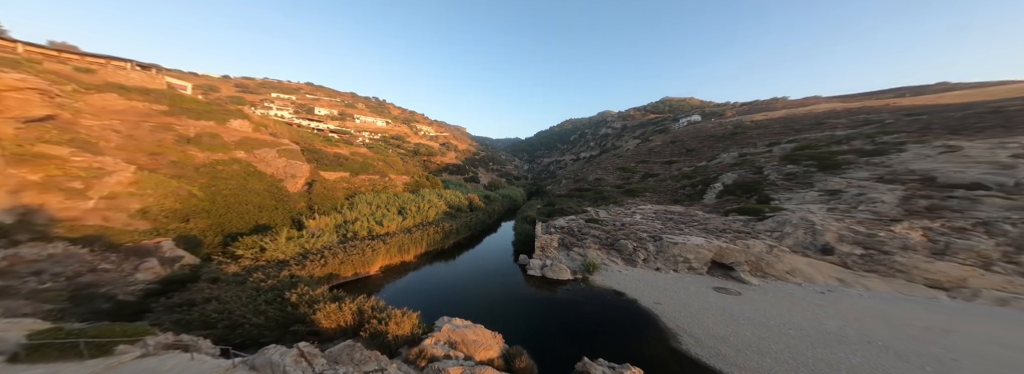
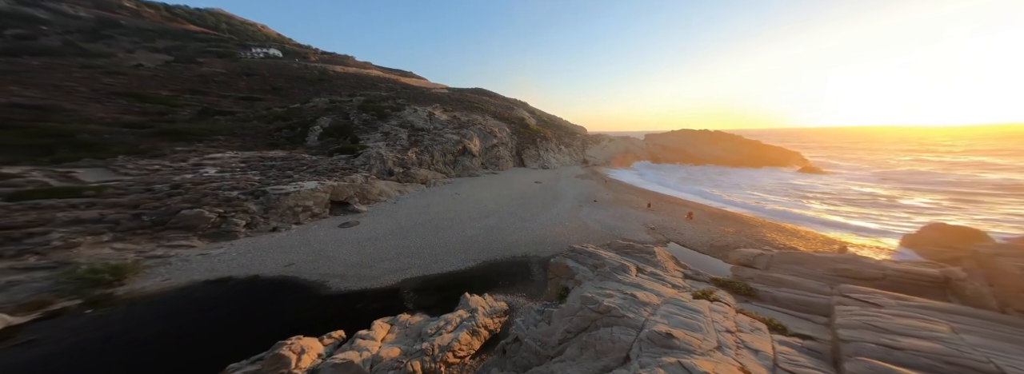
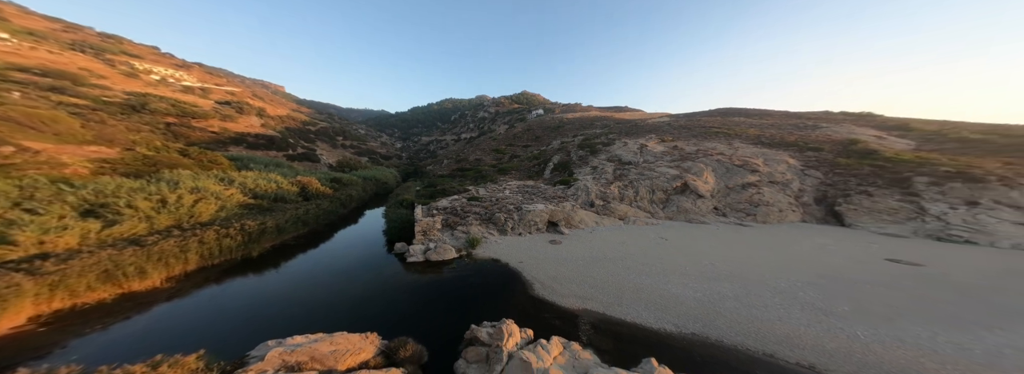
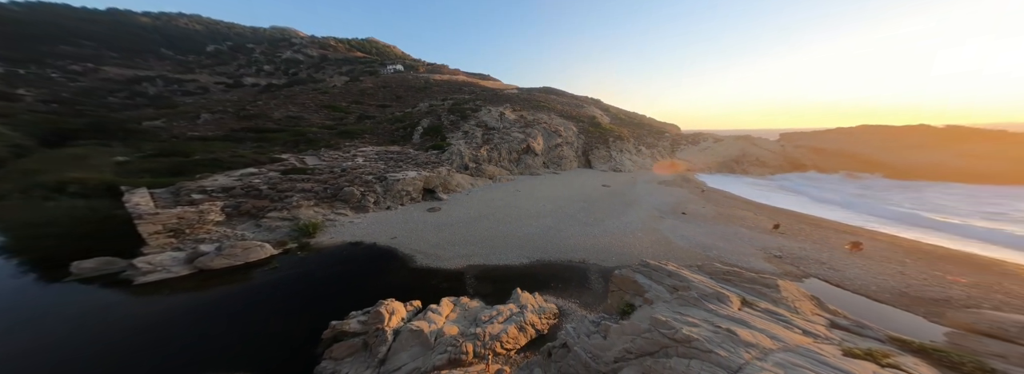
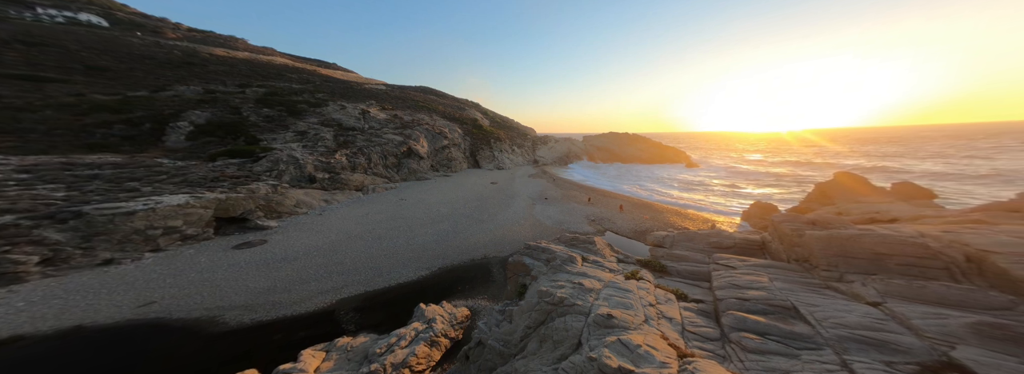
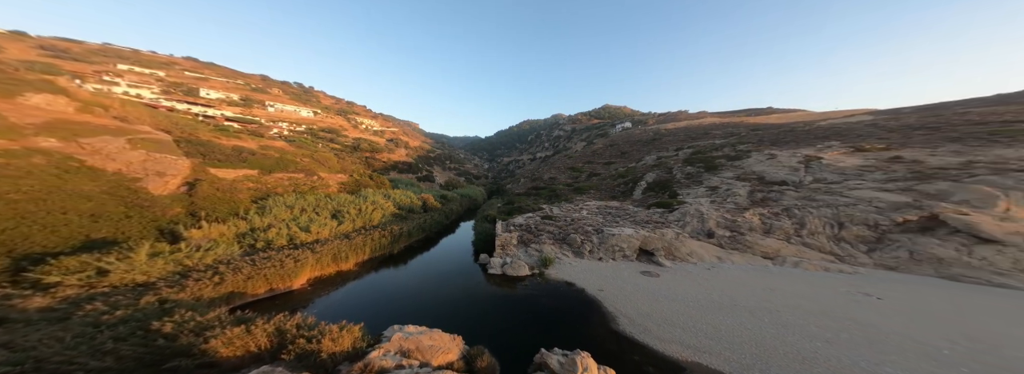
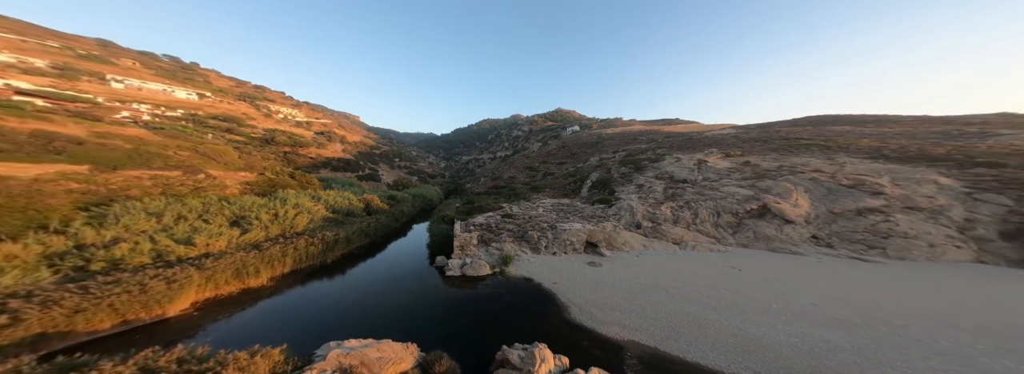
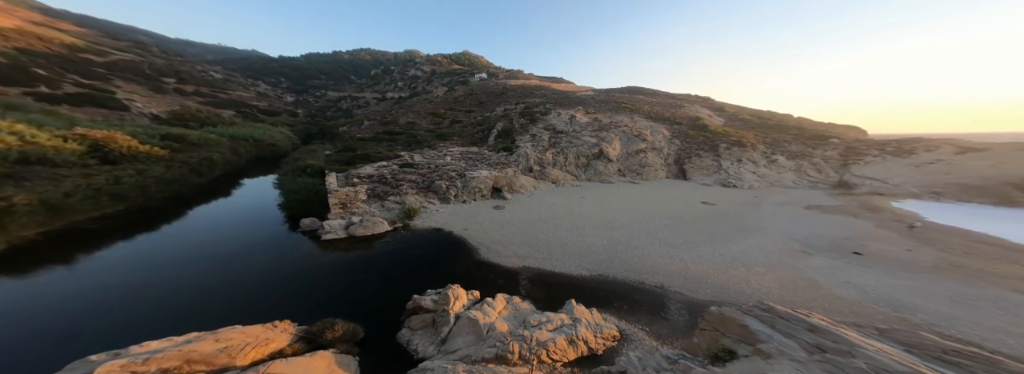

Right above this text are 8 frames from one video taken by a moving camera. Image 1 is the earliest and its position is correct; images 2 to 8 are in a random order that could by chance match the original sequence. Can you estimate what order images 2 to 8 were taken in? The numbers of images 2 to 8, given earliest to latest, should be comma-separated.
6, 7, 3, 8, 4, 2, 5
